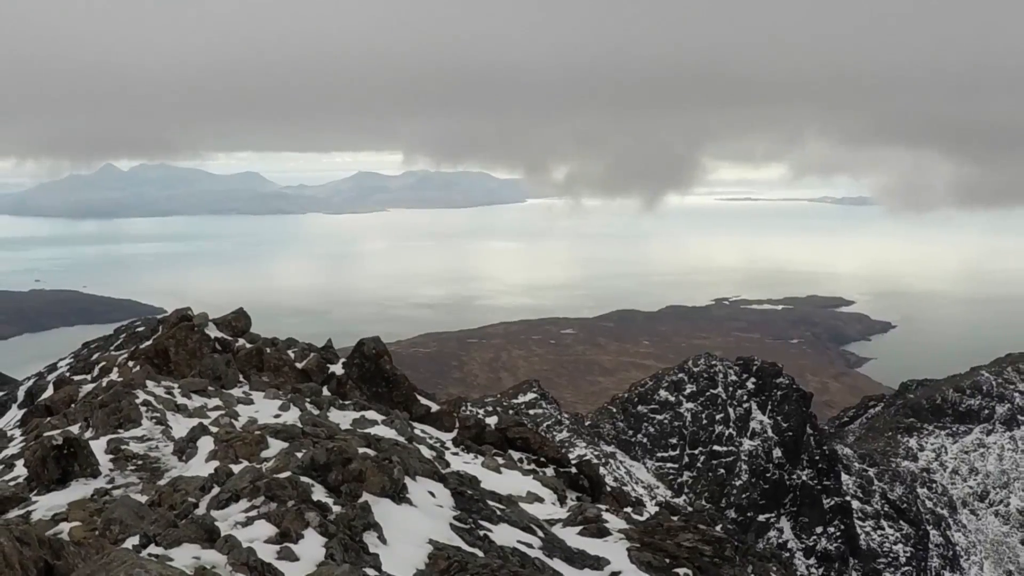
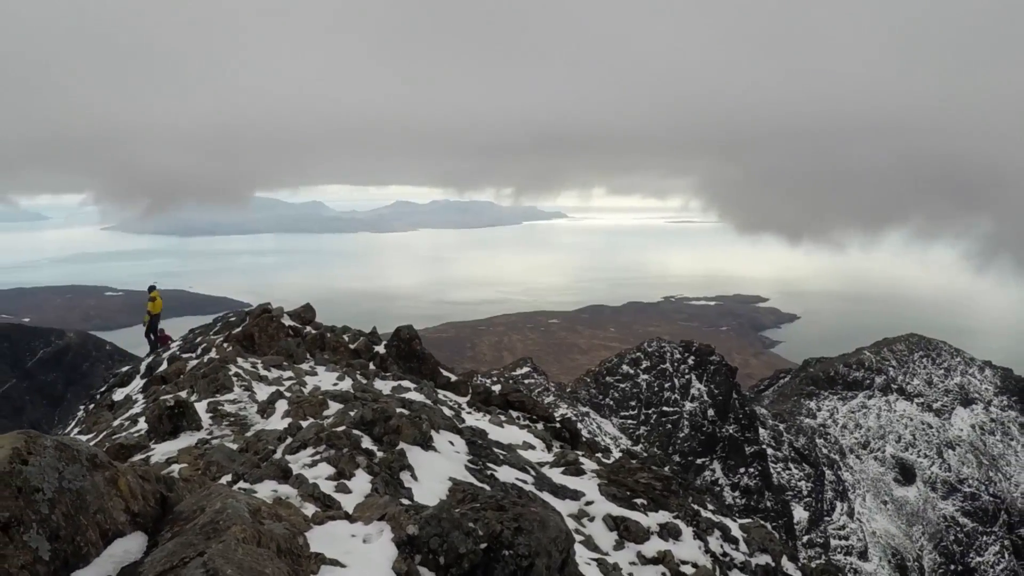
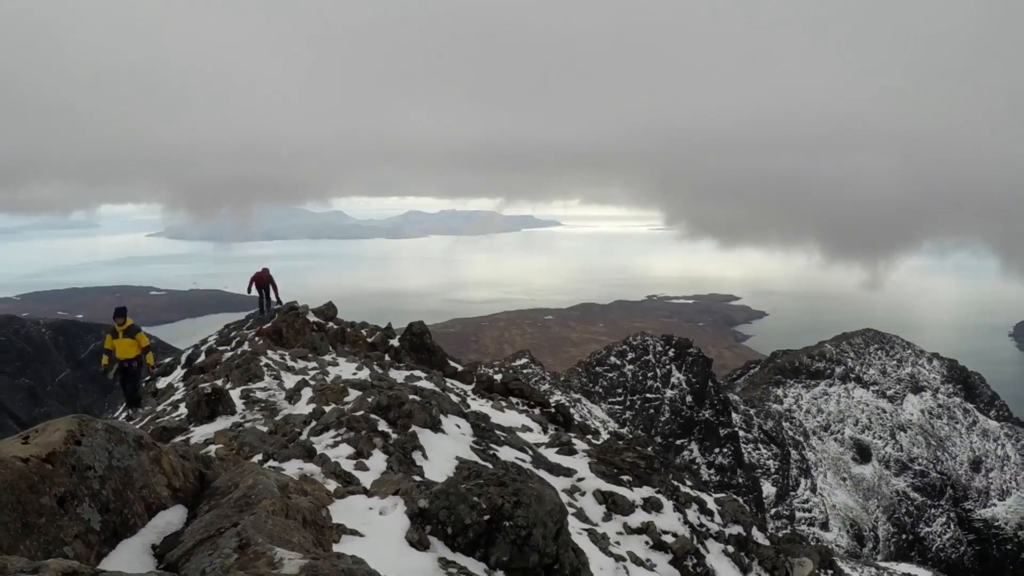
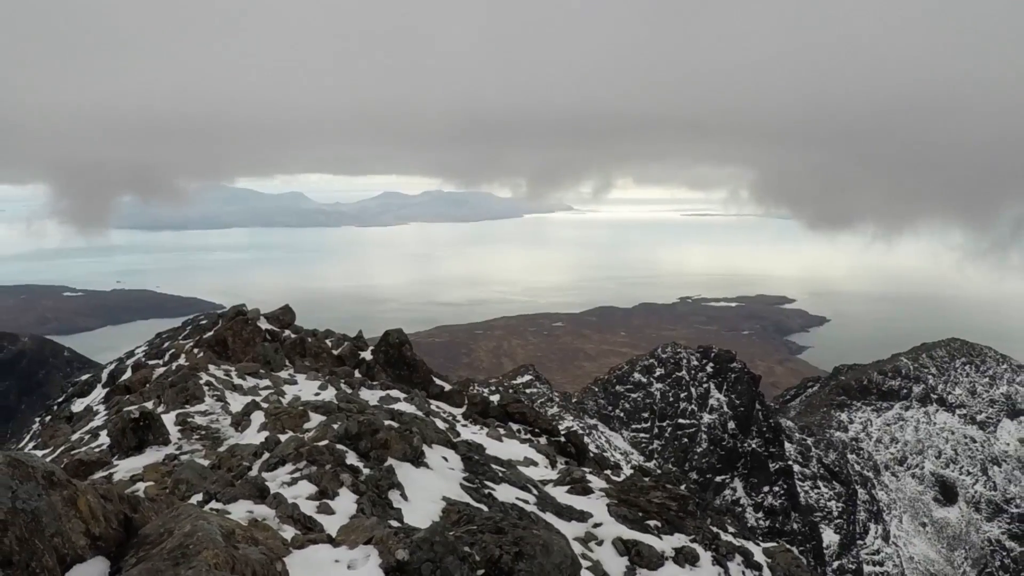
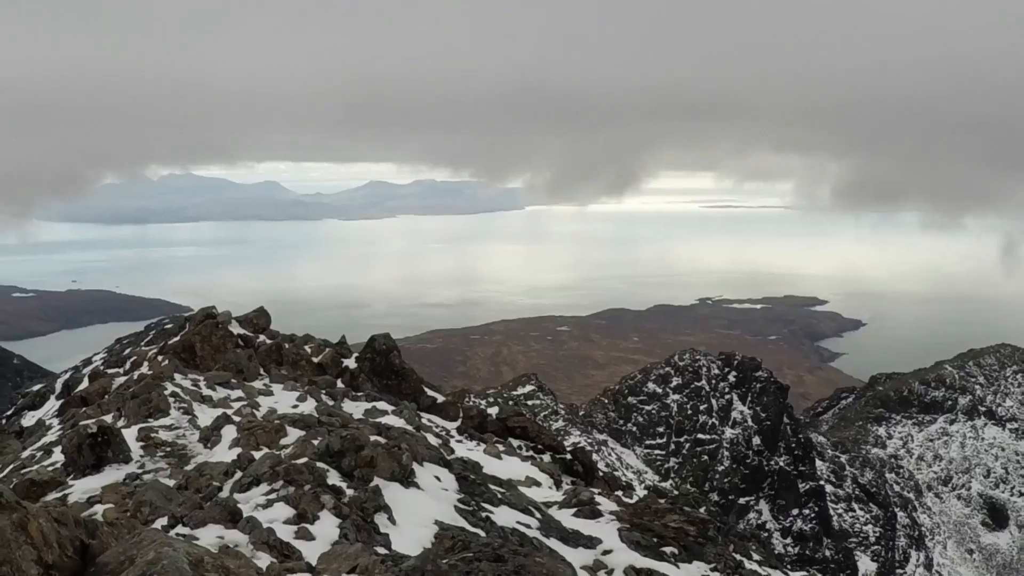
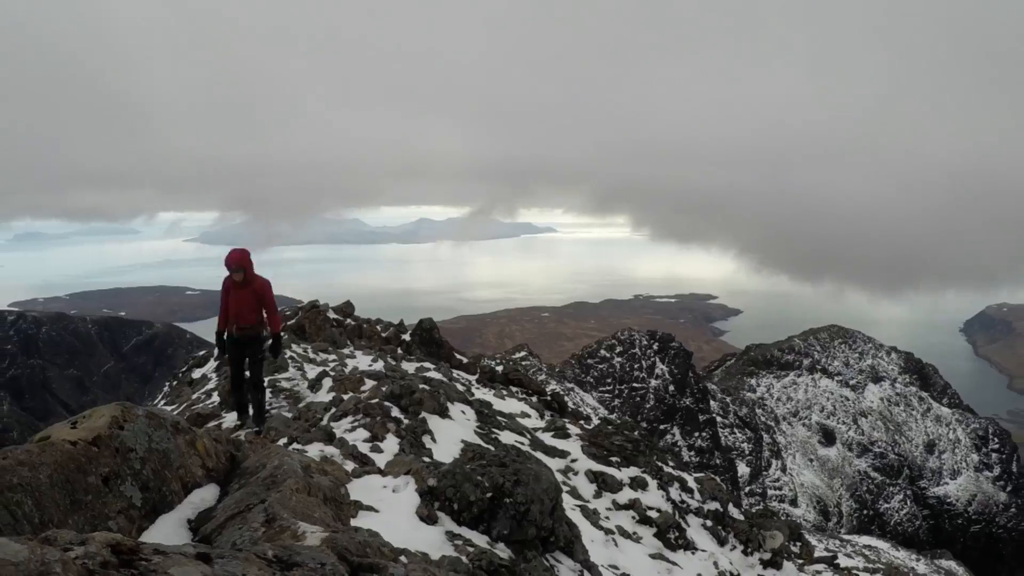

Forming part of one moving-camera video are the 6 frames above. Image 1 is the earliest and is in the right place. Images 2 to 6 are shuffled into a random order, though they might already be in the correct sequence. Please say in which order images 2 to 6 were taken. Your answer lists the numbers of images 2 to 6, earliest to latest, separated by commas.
5, 4, 2, 3, 6
